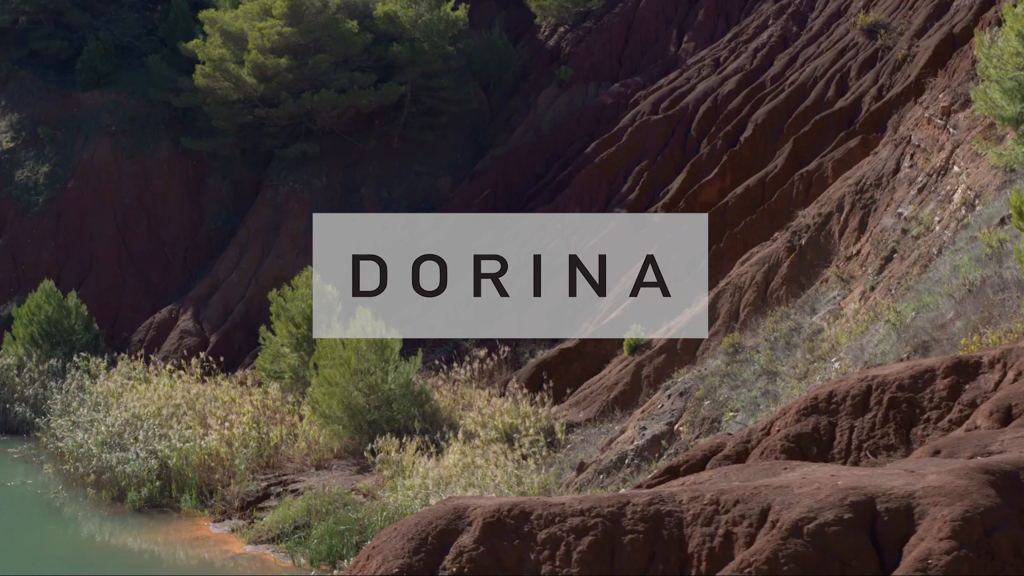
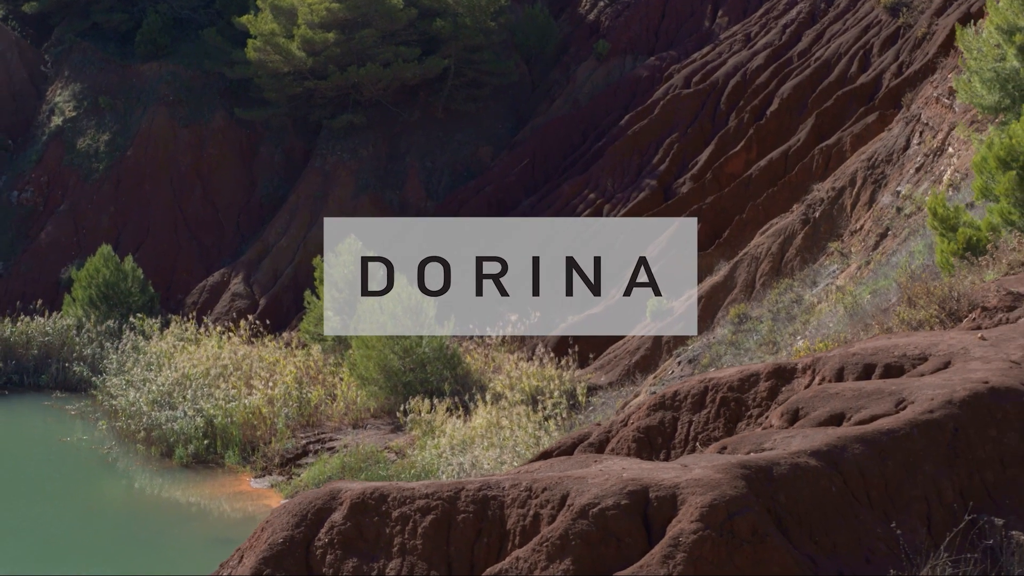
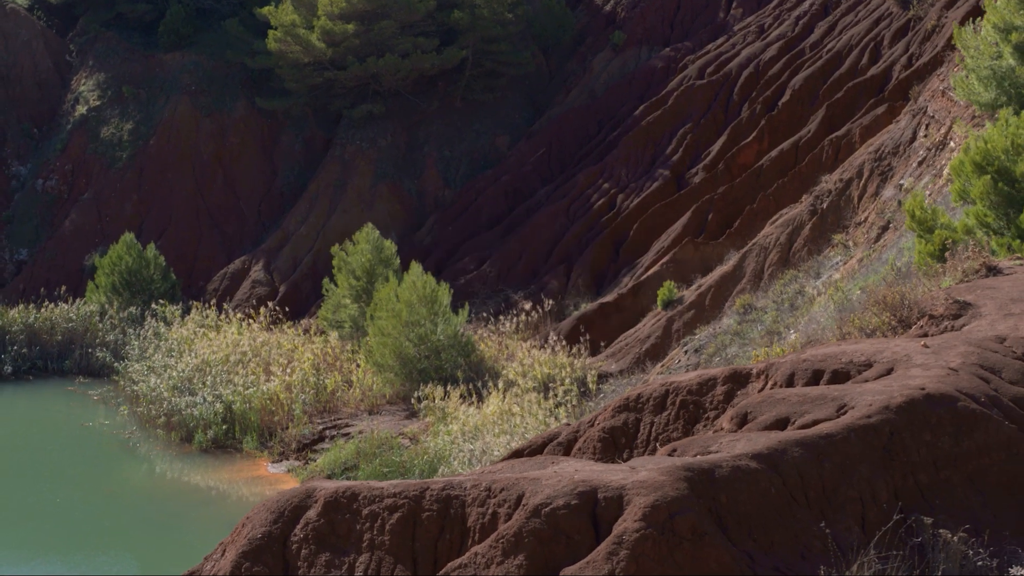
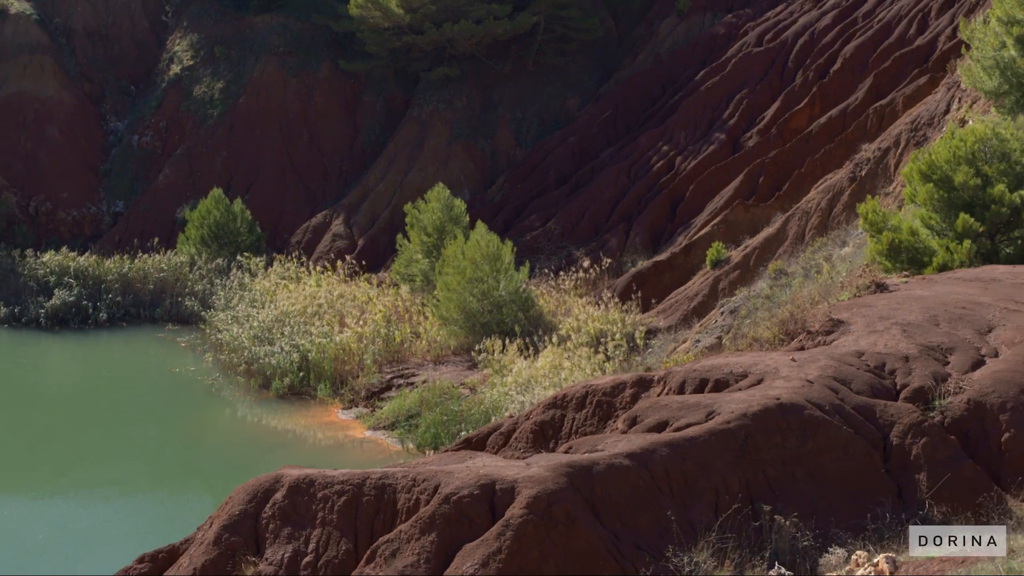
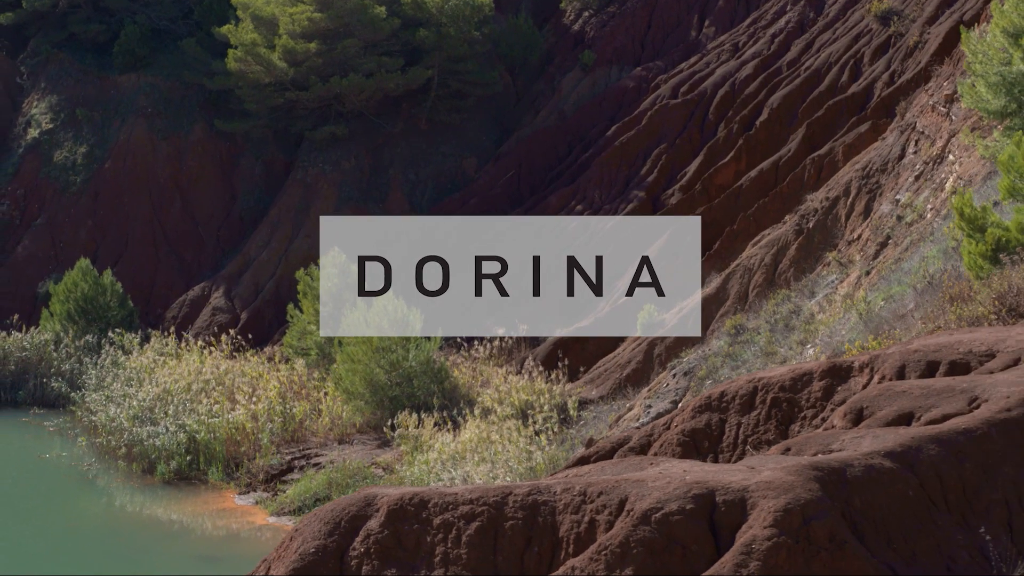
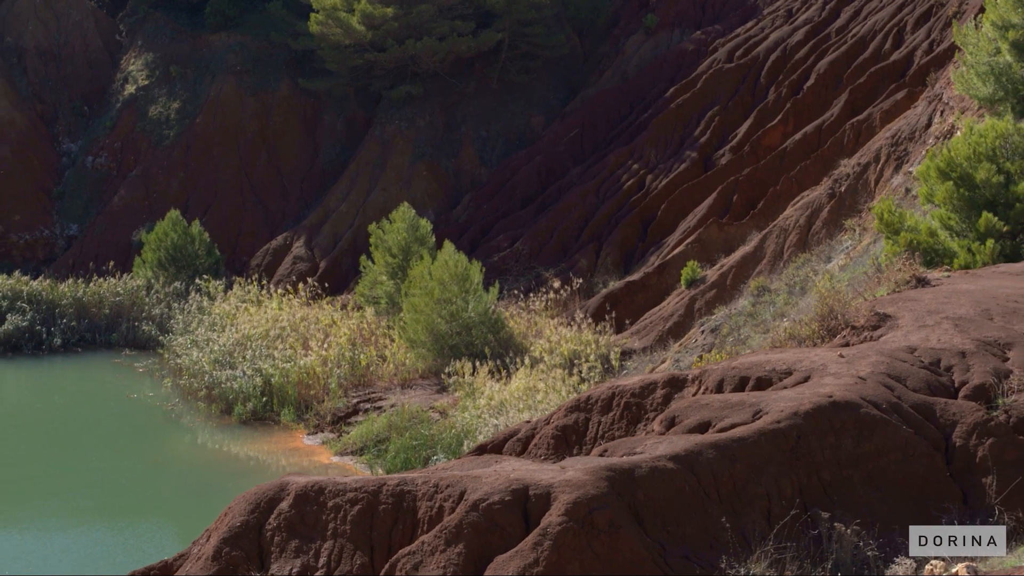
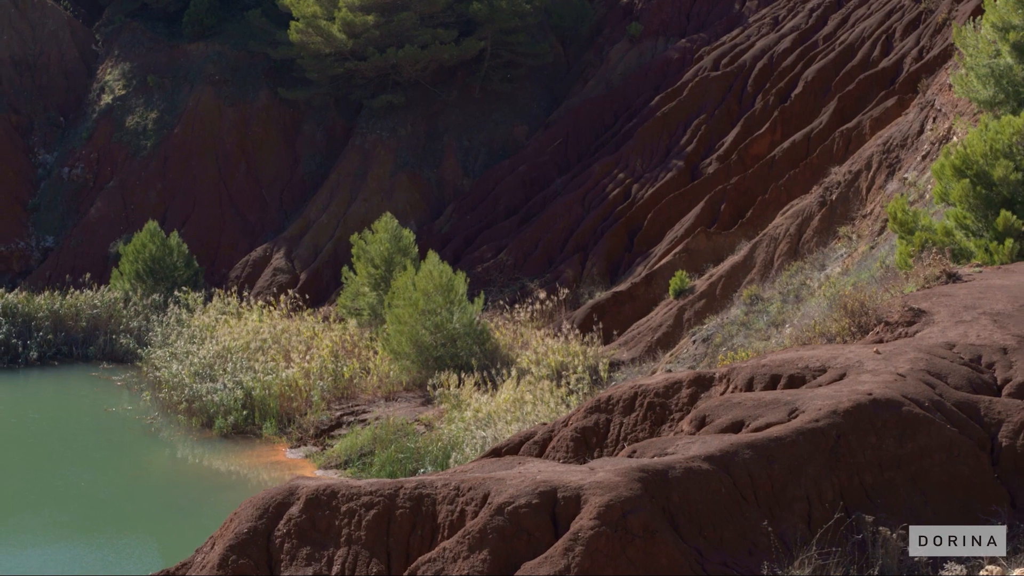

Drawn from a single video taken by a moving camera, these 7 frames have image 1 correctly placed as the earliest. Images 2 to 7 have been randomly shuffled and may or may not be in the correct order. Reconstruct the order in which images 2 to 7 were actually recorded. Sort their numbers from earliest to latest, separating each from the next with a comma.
5, 2, 3, 7, 6, 4
